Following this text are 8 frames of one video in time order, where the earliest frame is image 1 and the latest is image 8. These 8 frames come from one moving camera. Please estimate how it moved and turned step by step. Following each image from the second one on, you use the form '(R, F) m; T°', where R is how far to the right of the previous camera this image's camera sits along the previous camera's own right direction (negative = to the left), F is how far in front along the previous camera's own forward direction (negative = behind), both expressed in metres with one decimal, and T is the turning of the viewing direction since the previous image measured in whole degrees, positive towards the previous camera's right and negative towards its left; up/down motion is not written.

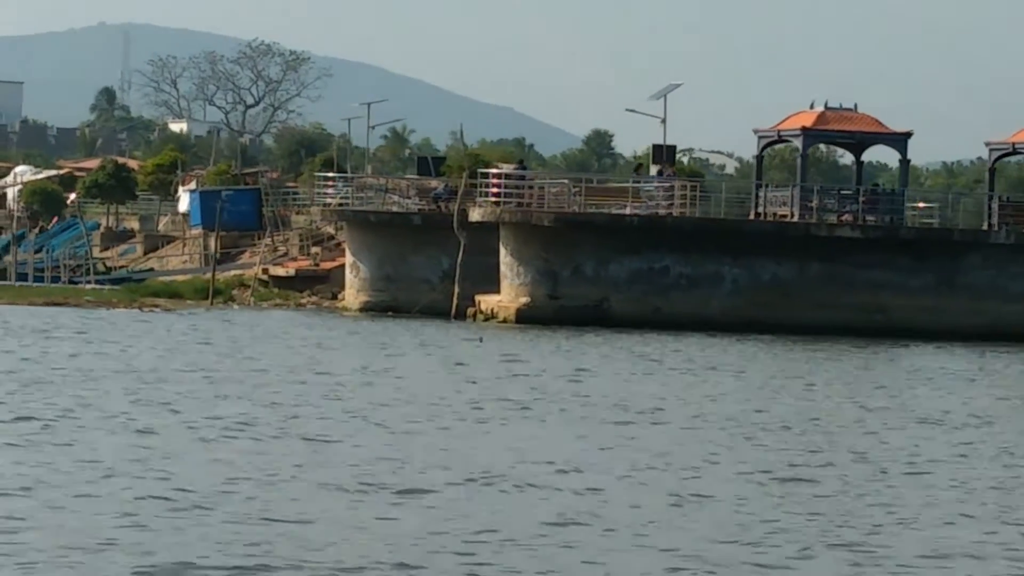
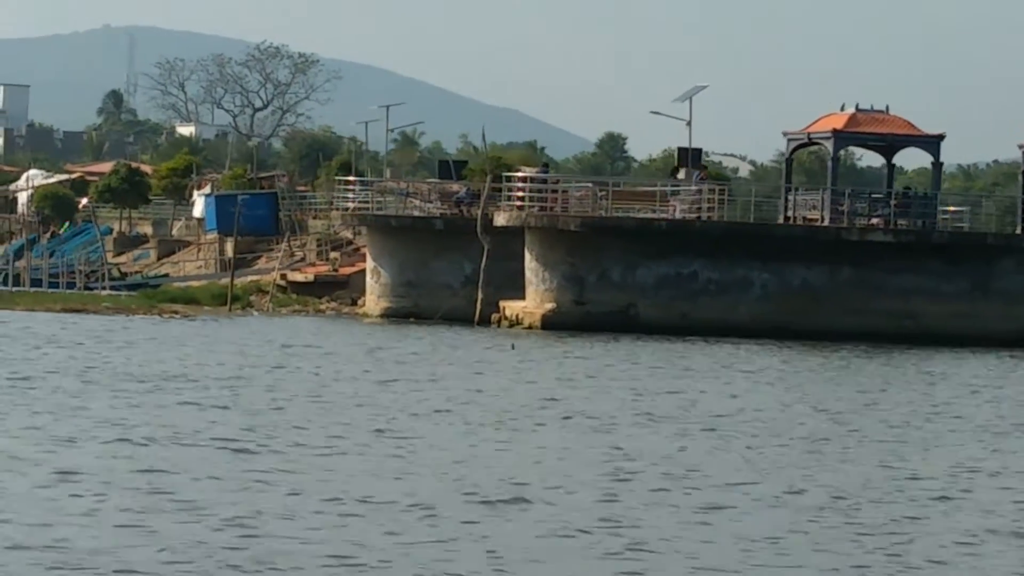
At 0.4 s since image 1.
(-0.5, +0.6) m; 0°
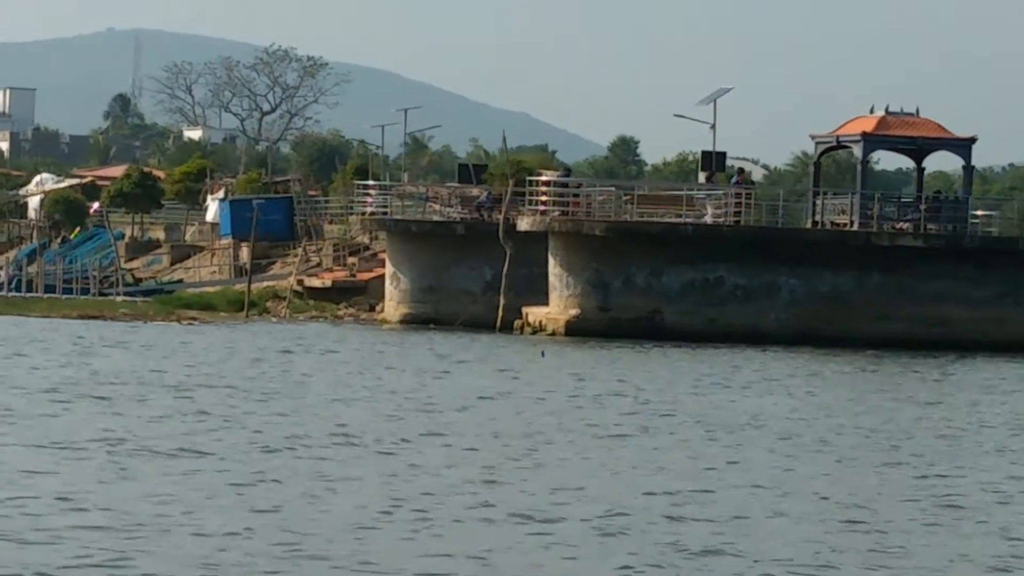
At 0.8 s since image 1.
(-0.5, +0.6) m; 0°
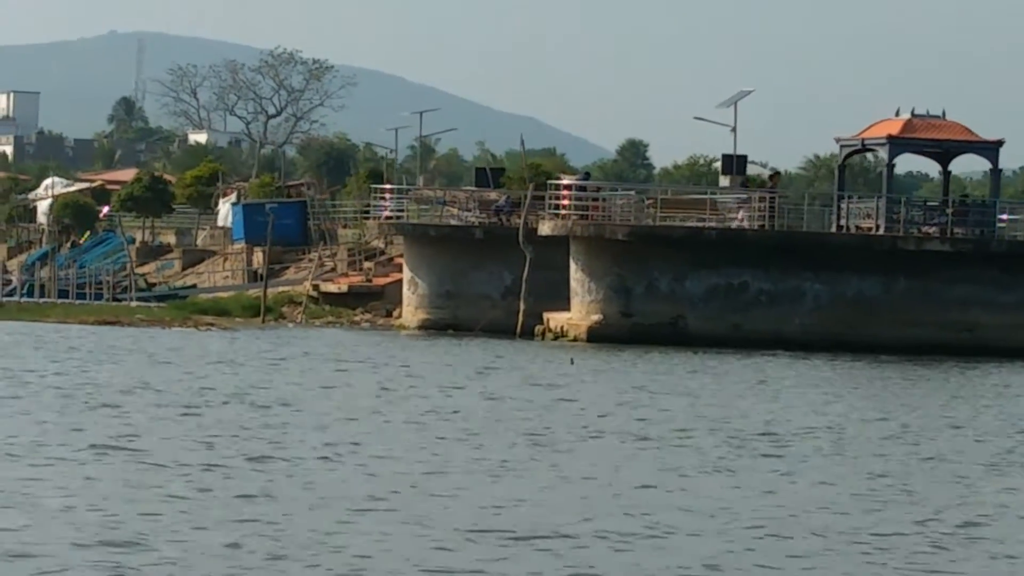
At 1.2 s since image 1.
(-0.5, +0.5) m; 0°
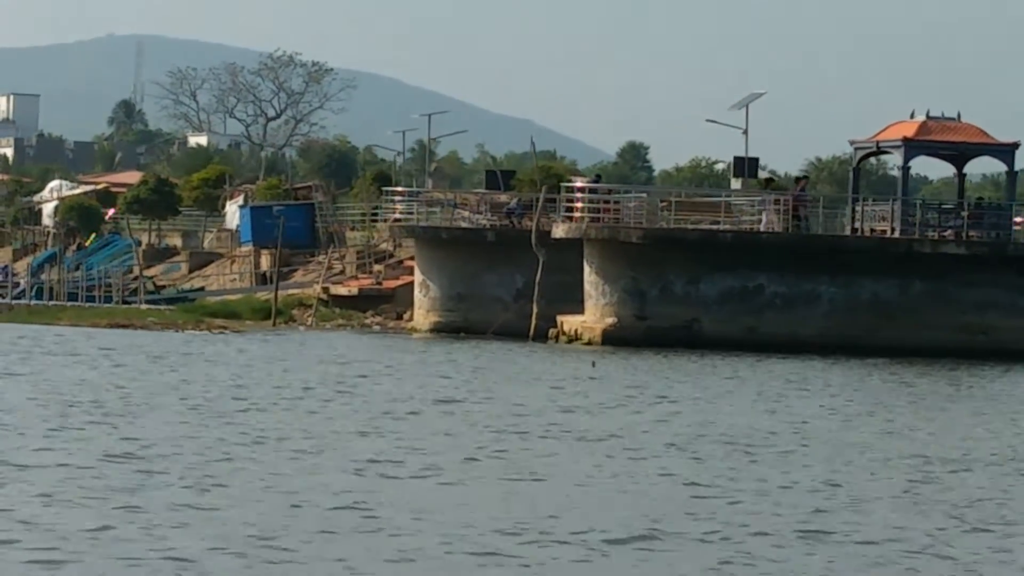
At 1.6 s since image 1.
(-0.5, +0.2) m; 0°
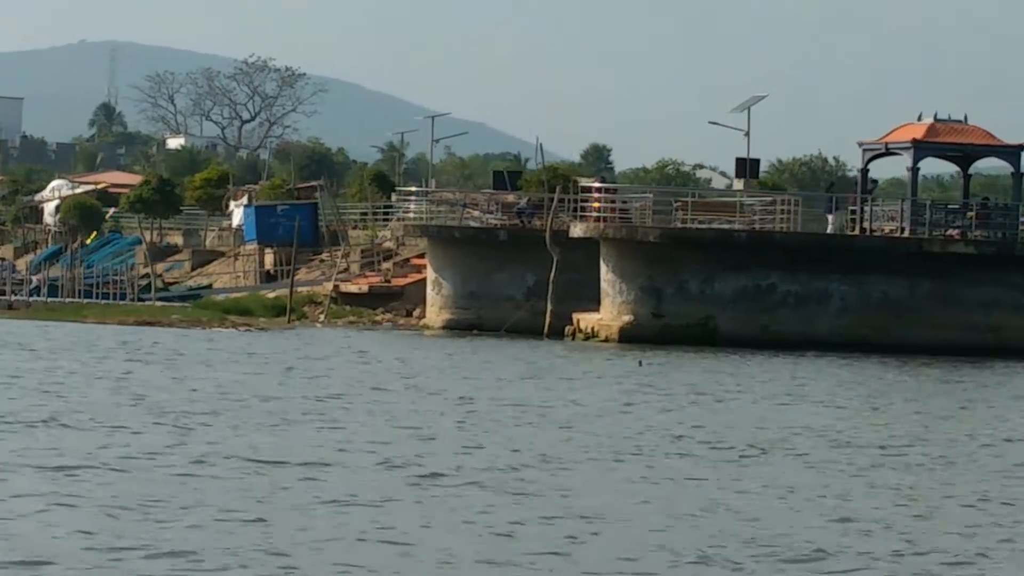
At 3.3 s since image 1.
(-1.5, -0.4) m; +2°
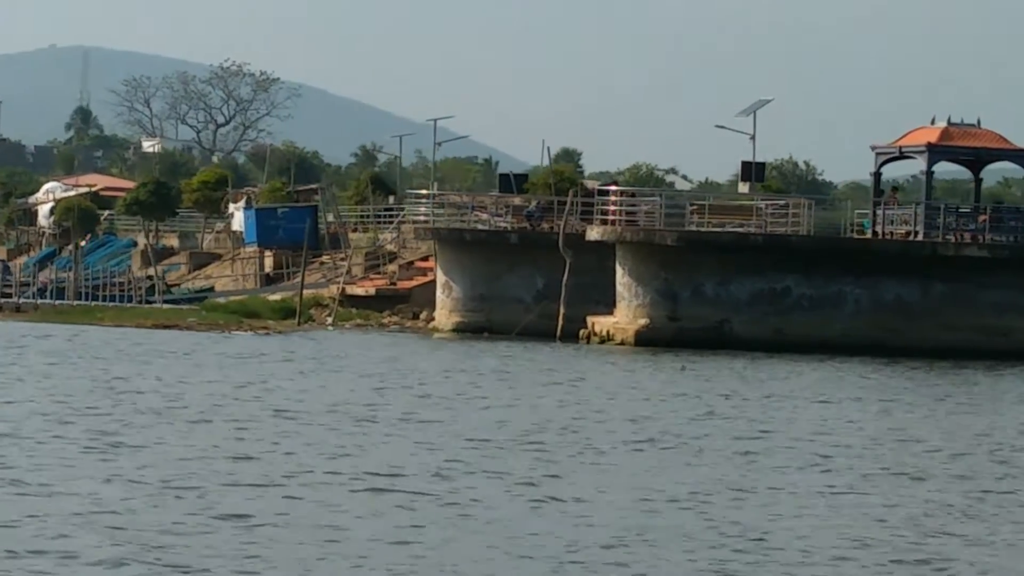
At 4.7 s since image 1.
(-1.3, +0.2) m; +2°
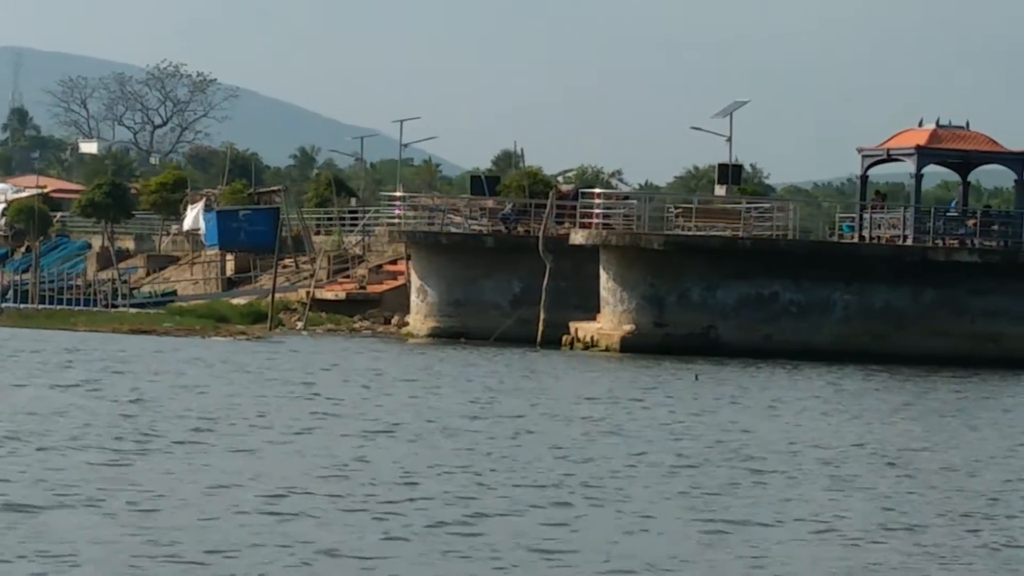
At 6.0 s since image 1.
(-1.3, +1.0) m; +3°
